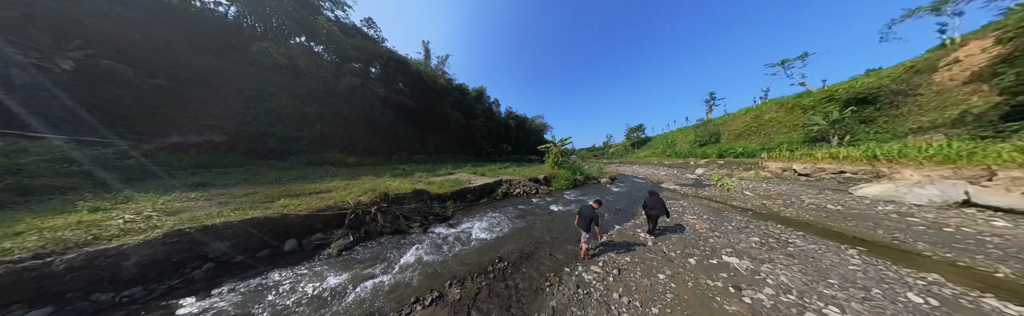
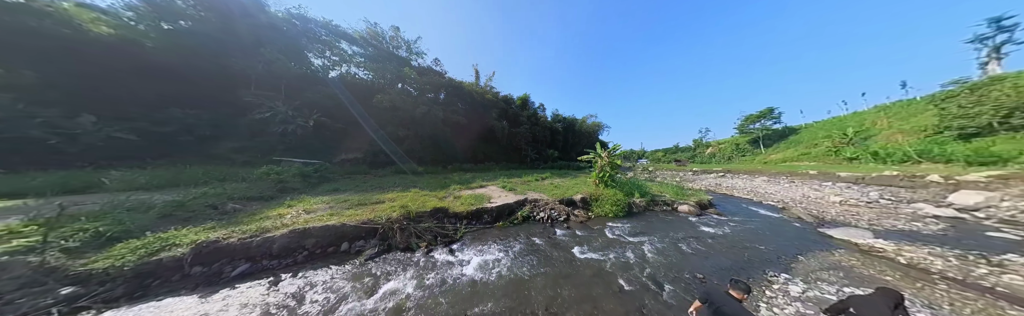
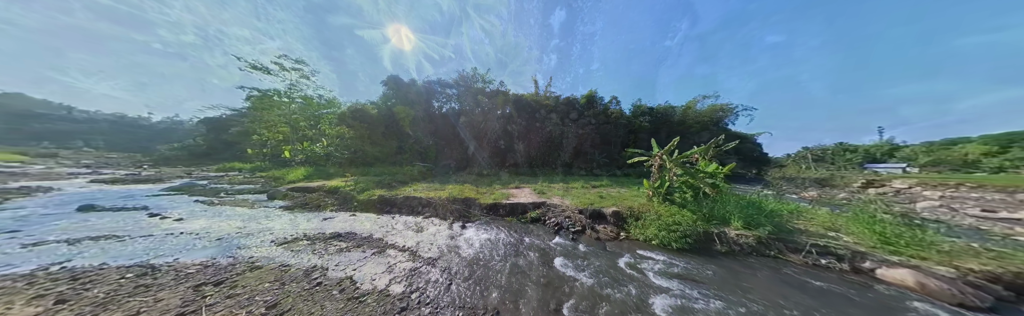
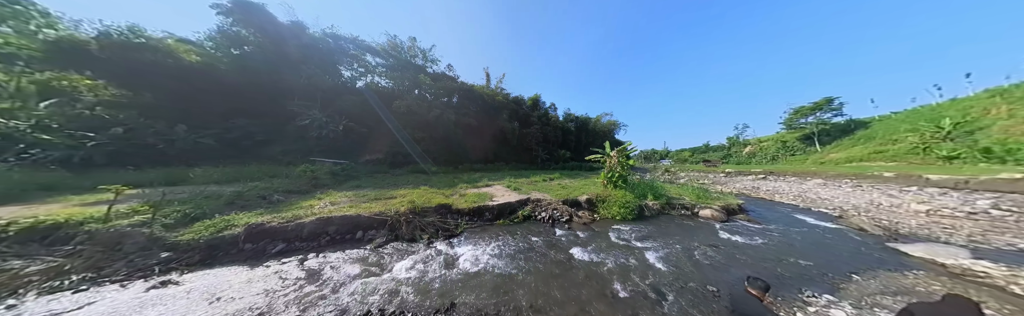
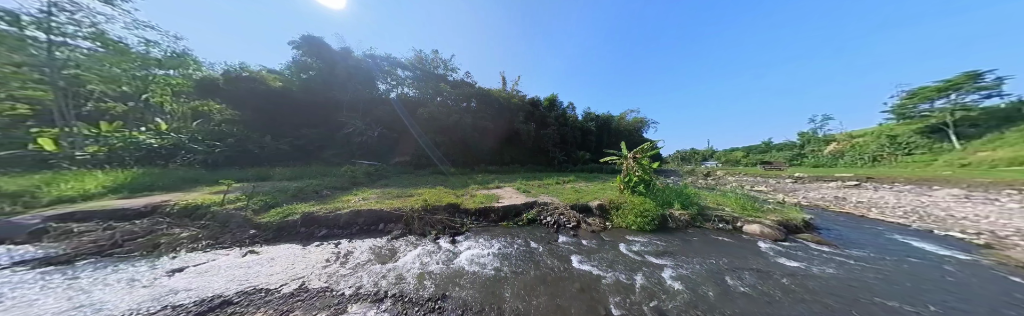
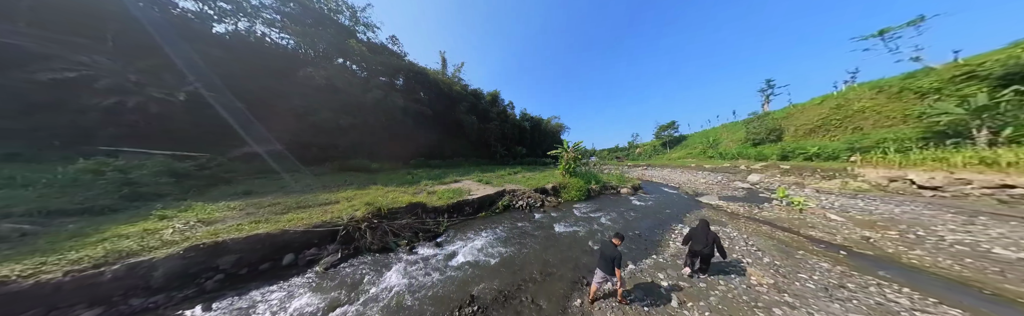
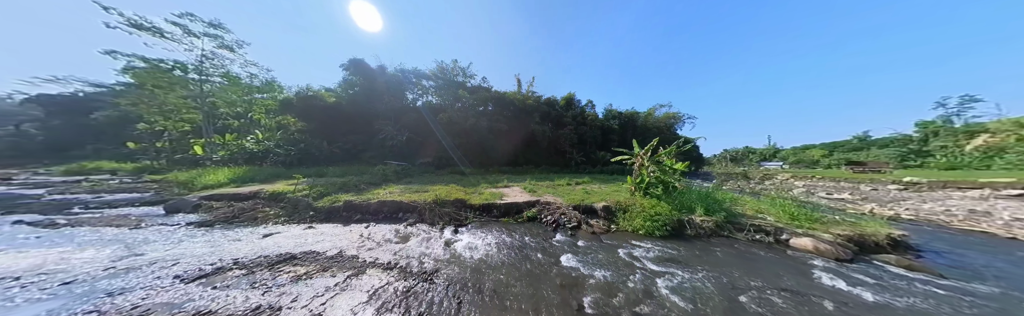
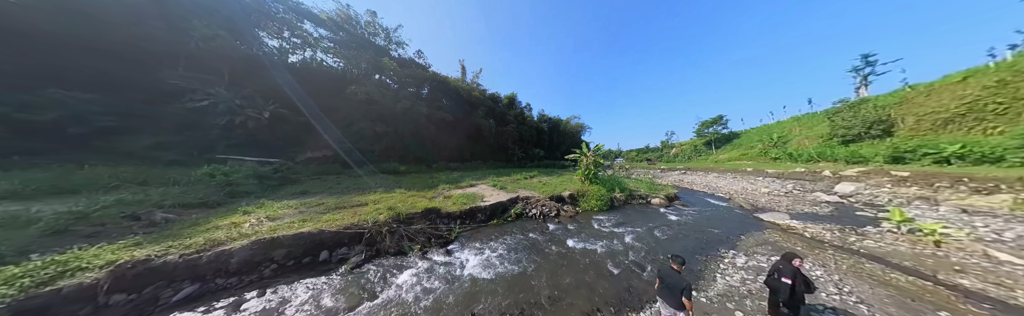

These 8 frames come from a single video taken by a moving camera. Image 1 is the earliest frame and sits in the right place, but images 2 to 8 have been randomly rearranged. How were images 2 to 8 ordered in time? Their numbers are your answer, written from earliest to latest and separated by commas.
6, 8, 2, 4, 5, 7, 3
